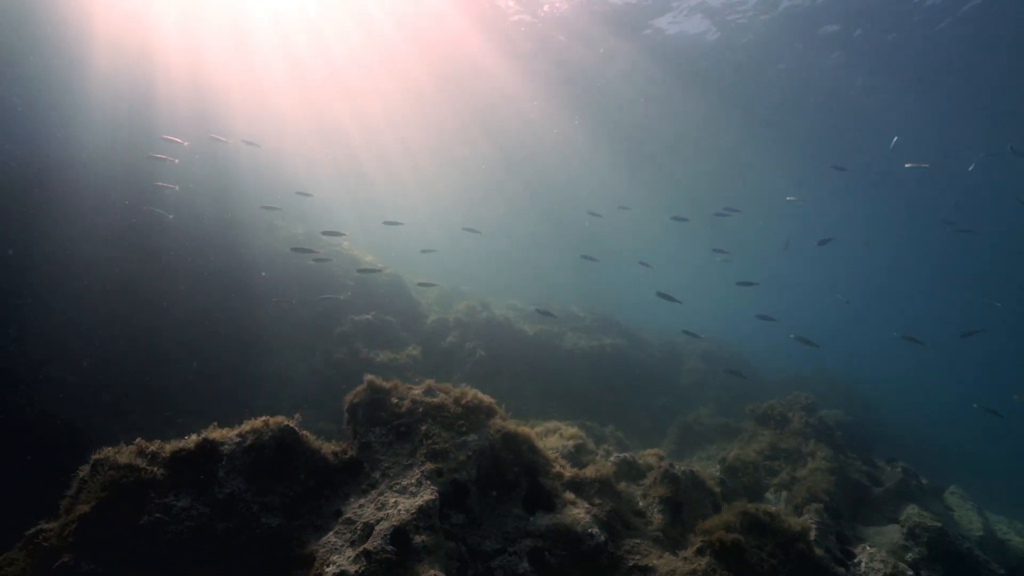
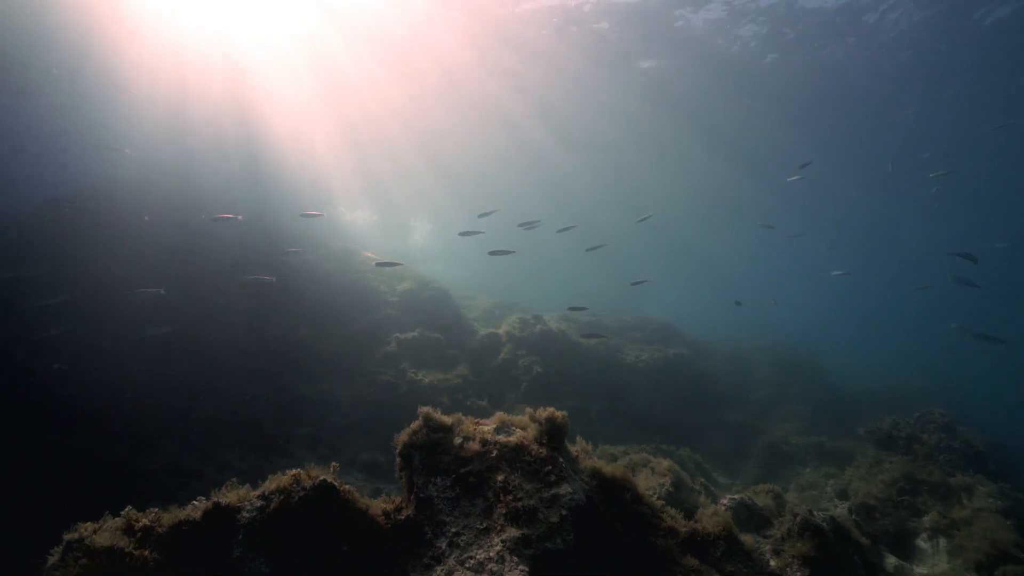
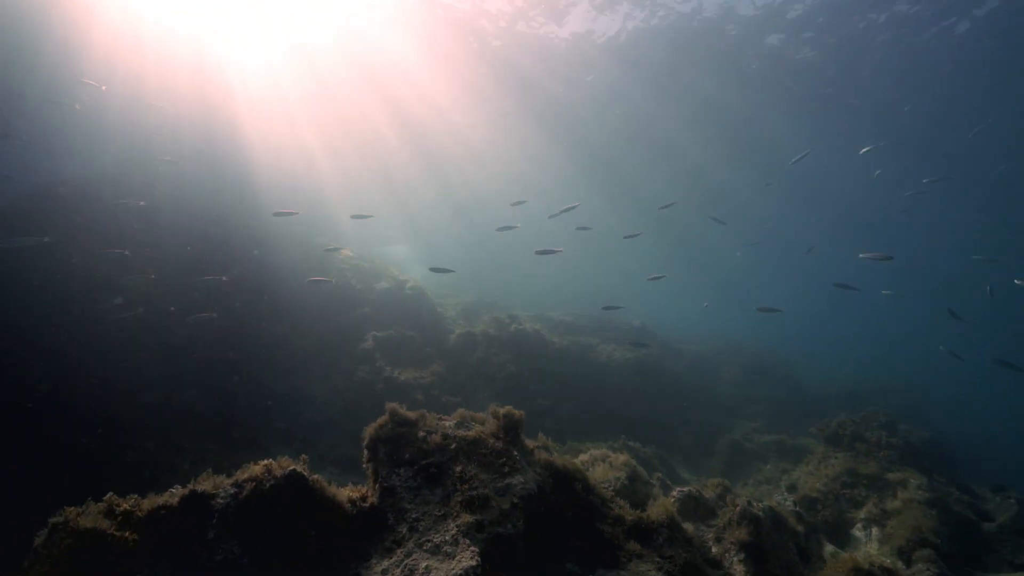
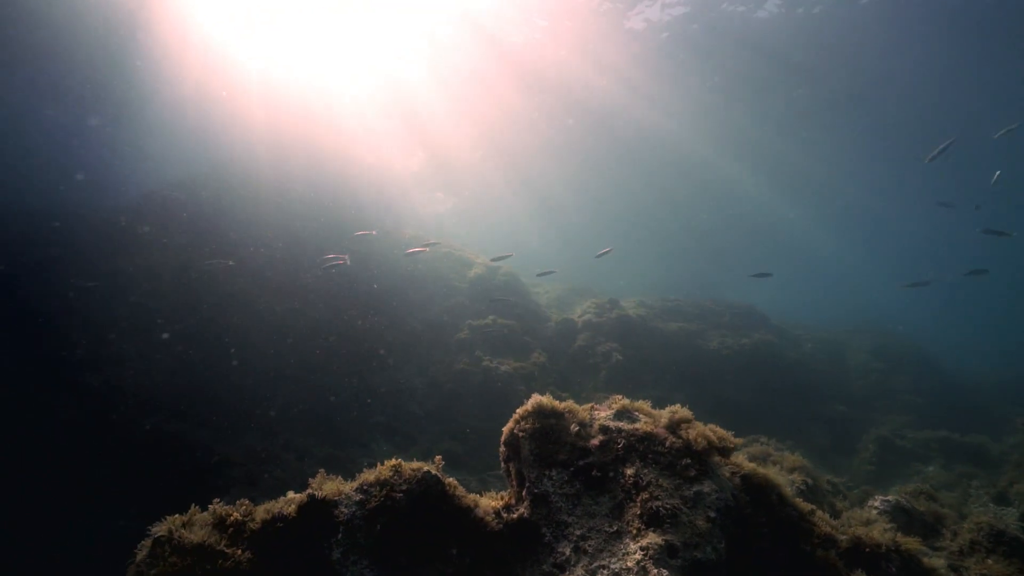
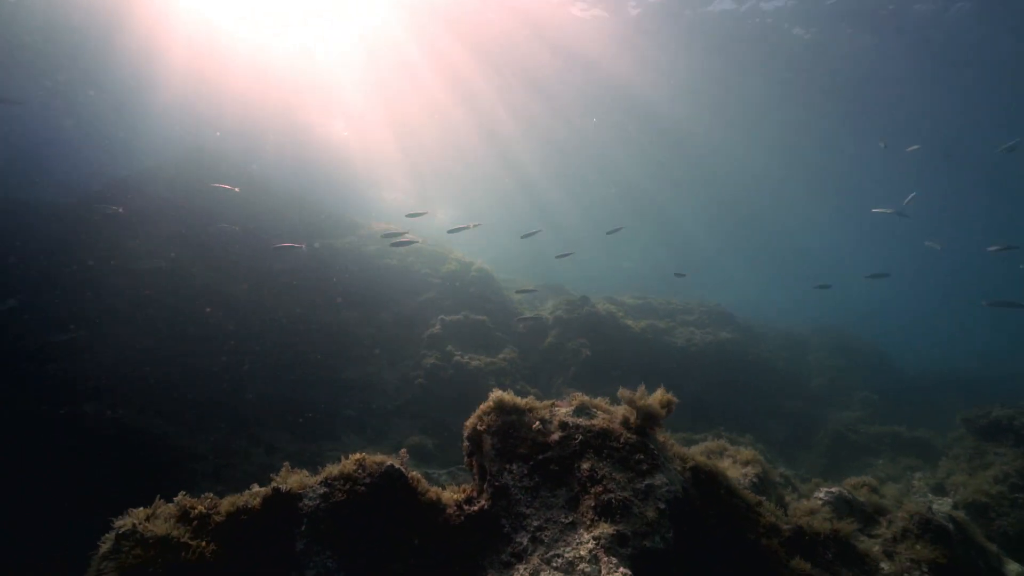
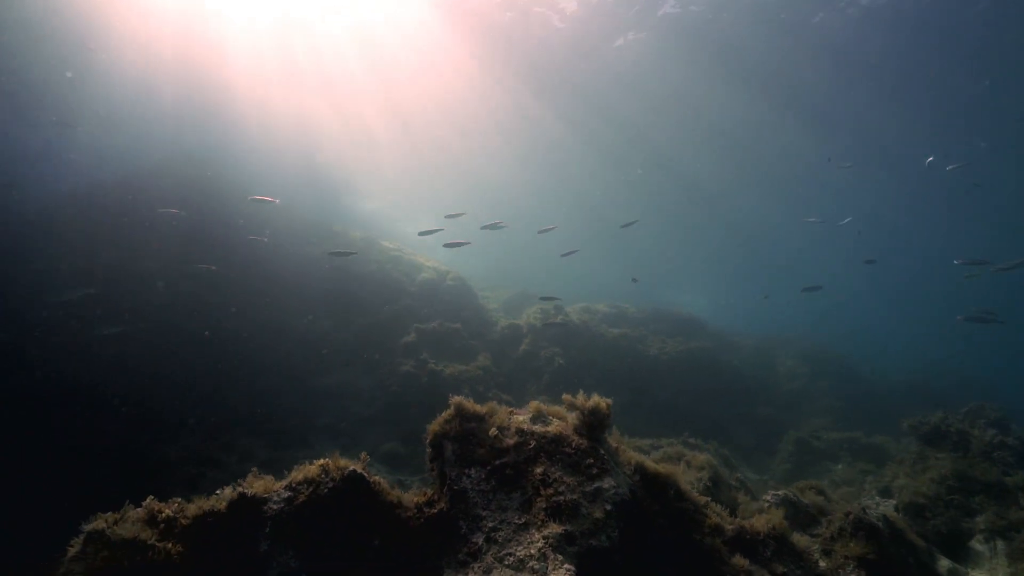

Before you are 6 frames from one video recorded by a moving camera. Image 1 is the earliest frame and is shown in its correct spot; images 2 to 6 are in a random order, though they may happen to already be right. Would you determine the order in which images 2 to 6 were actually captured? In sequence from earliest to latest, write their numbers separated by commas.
3, 2, 6, 5, 4
